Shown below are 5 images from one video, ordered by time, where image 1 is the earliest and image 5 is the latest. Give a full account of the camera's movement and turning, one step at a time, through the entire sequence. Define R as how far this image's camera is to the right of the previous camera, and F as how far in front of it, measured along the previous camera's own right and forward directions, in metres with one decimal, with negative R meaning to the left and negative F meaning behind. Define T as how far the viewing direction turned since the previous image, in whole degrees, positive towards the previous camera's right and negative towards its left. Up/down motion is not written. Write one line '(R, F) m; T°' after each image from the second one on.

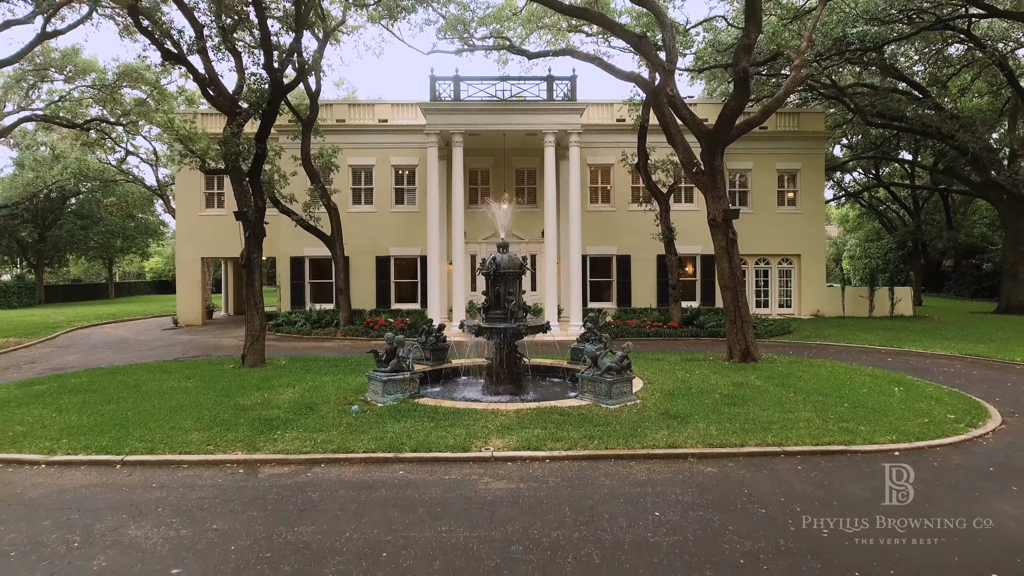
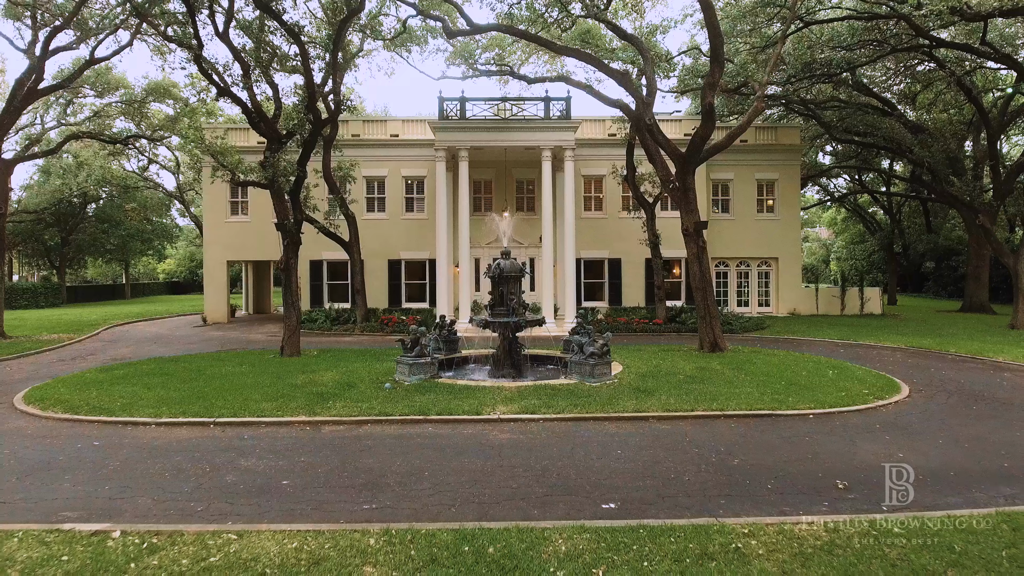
(0.0, -1.6) m; 0°
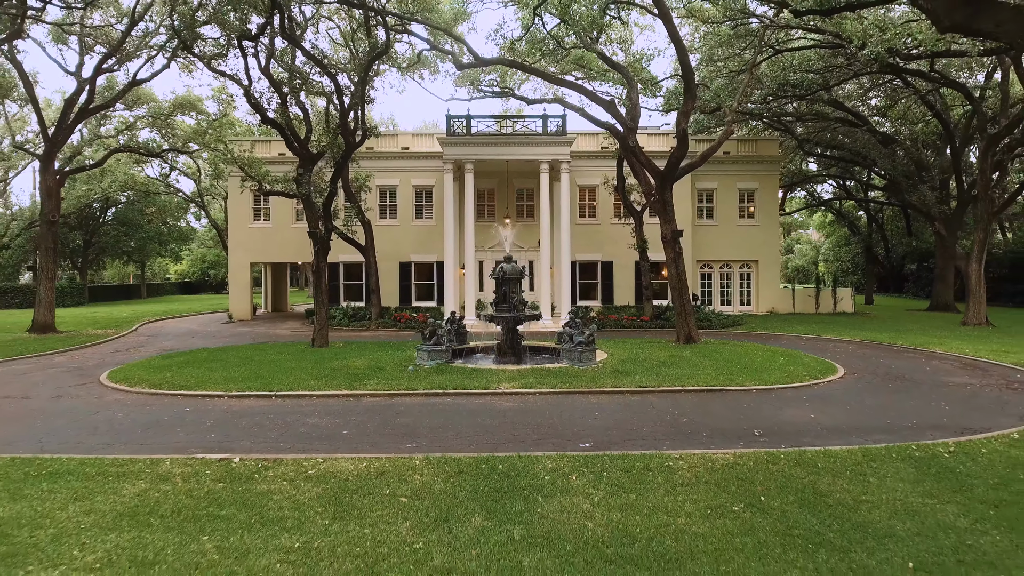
(0.0, -1.8) m; 0°
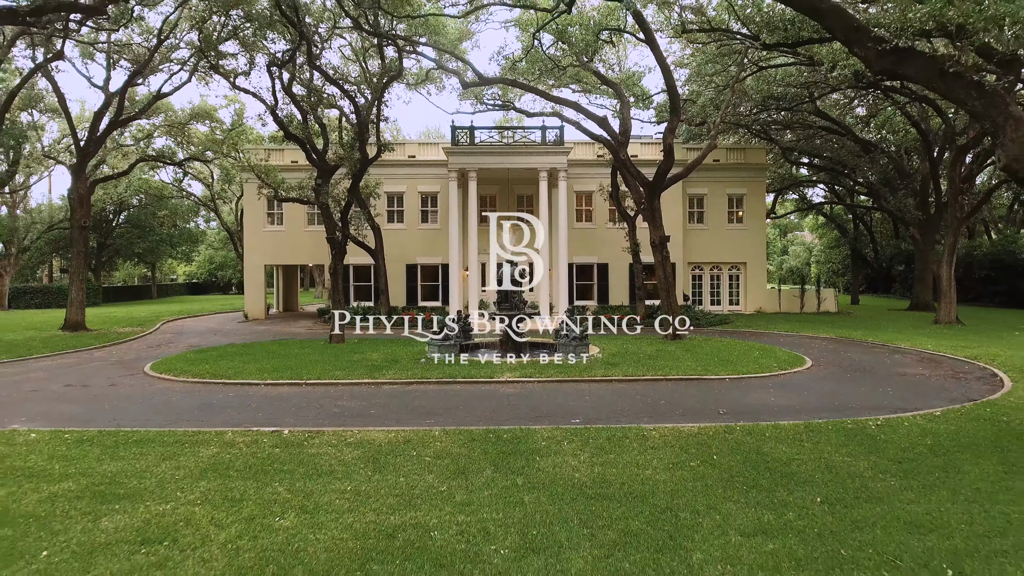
(0.0, -1.2) m; 0°
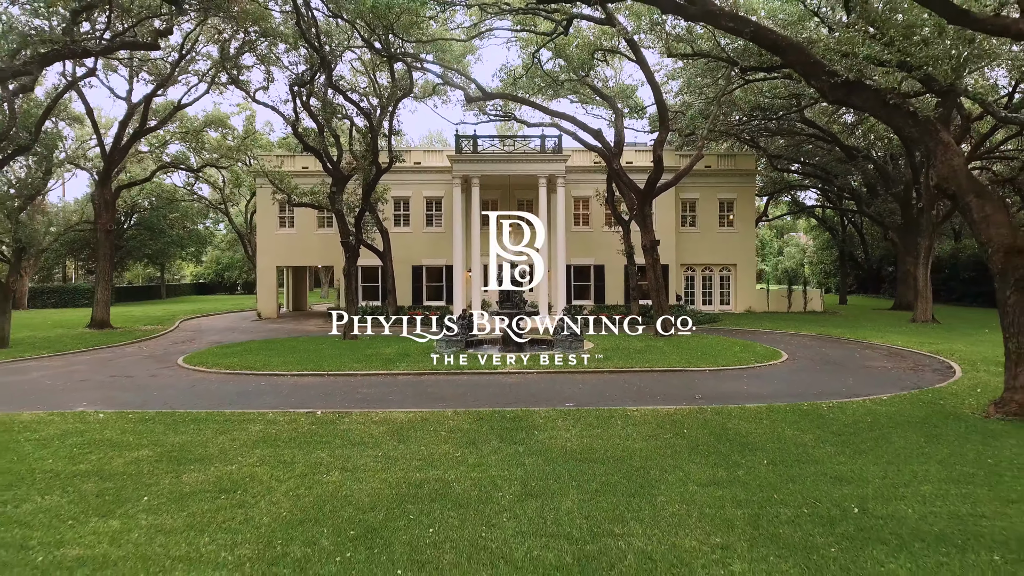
(0.0, -1.1) m; 0°
